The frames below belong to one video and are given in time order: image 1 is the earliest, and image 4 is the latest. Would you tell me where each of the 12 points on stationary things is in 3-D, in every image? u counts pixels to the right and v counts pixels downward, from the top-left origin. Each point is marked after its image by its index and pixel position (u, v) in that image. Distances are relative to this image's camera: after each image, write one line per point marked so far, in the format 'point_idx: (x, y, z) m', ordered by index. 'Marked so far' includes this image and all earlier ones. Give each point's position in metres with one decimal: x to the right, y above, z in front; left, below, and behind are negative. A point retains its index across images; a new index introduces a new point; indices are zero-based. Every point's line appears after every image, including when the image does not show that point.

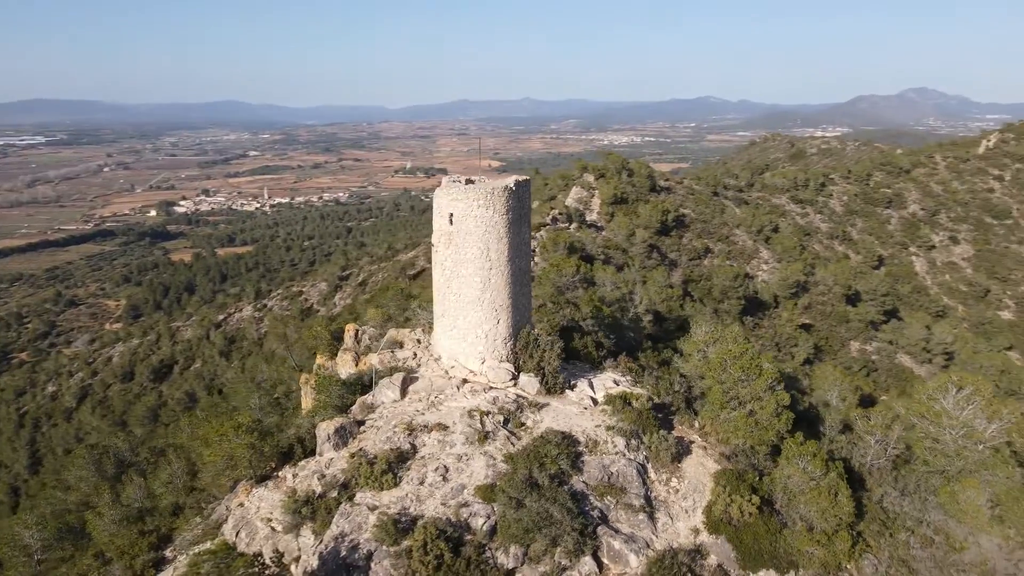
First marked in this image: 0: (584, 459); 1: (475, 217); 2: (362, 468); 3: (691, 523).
0: (+0.8, -1.9, +8.1) m
1: (-0.5, +0.9, +8.9) m
2: (-1.6, -1.9, +7.6) m
3: (+1.9, -2.5, +7.8) m
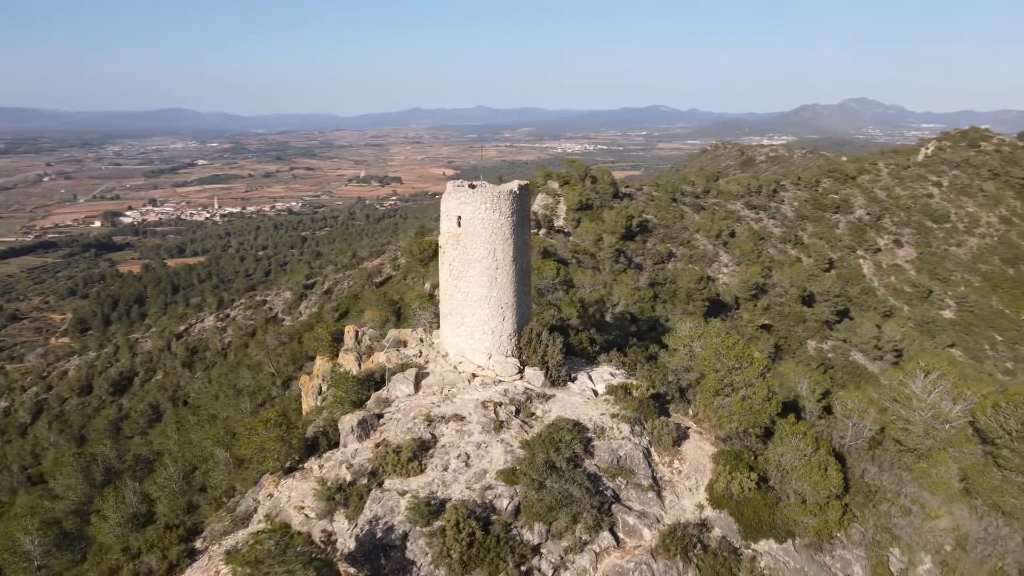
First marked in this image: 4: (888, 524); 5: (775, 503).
0: (+1.0, -1.9, +8.7) m
1: (-0.4, +0.9, +9.4) m
2: (-1.4, -1.9, +8.0) m
3: (+2.1, -2.4, +8.4) m
4: (+4.3, -2.7, +8.3) m
5: (+3.0, -2.5, +8.3) m
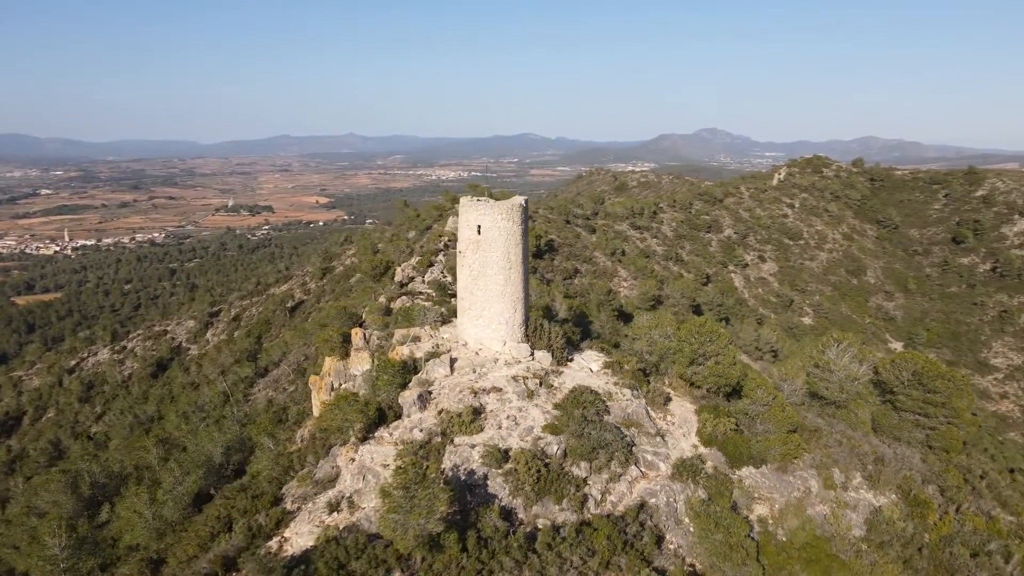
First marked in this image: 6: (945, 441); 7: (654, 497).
0: (+1.4, -1.7, +10.7) m
1: (-0.2, +1.0, +11.3) m
2: (-0.8, -1.8, +9.7) m
3: (+2.6, -2.3, +10.6) m
4: (+4.8, -2.5, +10.9) m
5: (+3.5, -2.3, +10.7) m
6: (+7.1, -2.5, +11.9) m
7: (+1.8, -2.7, +9.3) m
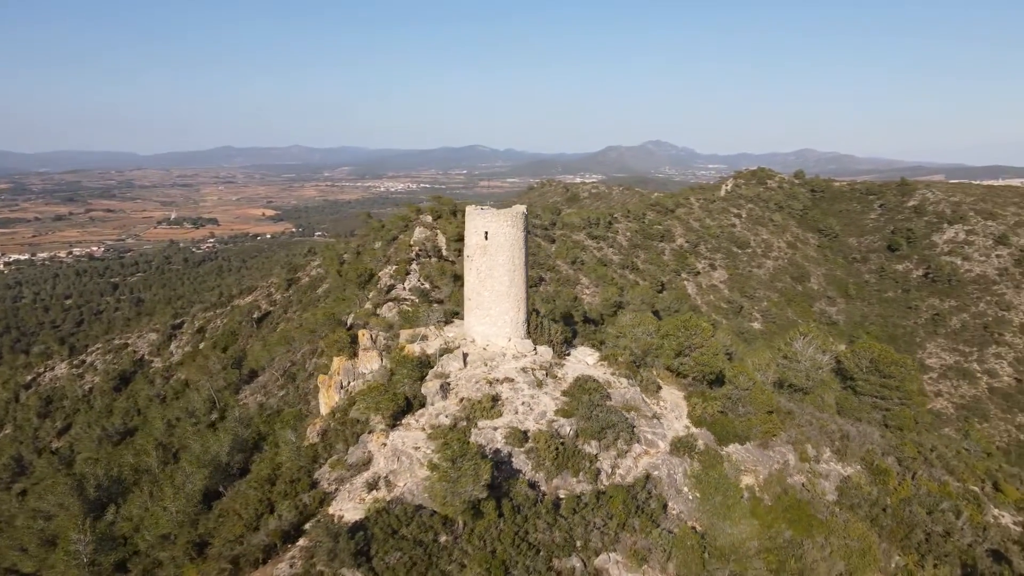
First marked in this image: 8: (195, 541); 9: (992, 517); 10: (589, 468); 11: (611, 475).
0: (+1.6, -1.7, +11.9) m
1: (-0.1, +1.0, +12.4) m
2: (-0.6, -1.7, +10.7) m
3: (+2.8, -2.2, +11.9) m
4: (+4.9, -2.4, +12.3) m
5: (+3.6, -2.2, +12.0) m
6: (+7.2, -2.4, +13.5) m
7: (+2.1, -2.6, +10.4) m
8: (-4.6, -3.6, +10.5) m
9: (+7.8, -3.7, +11.8) m
10: (+1.1, -2.5, +10.1) m
11: (+1.4, -2.6, +10.3) m
